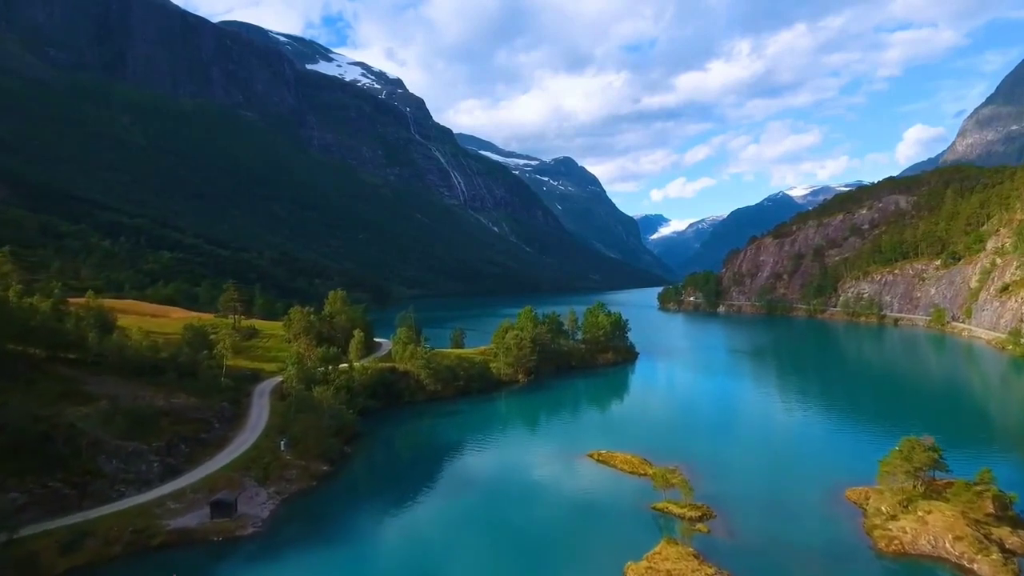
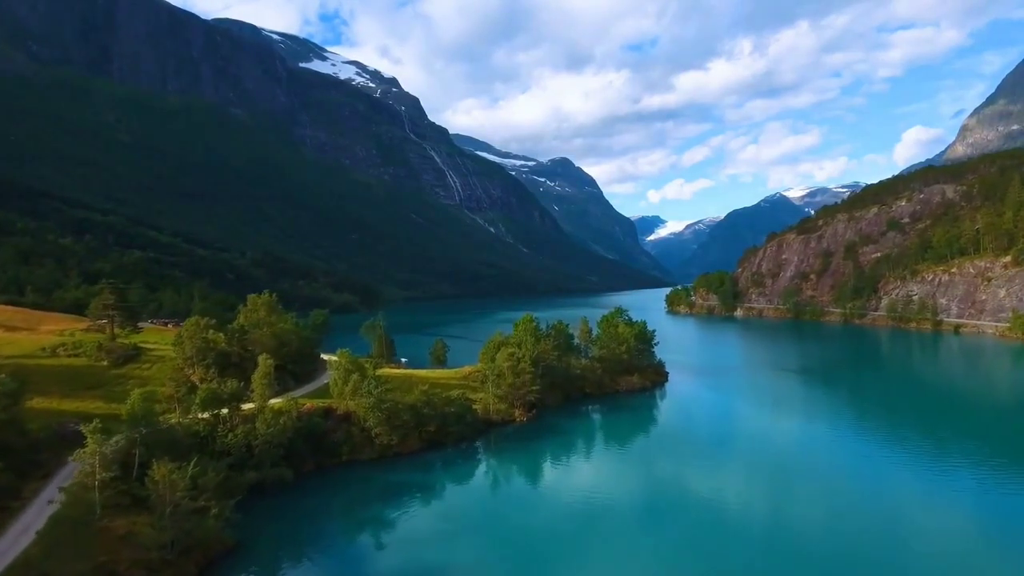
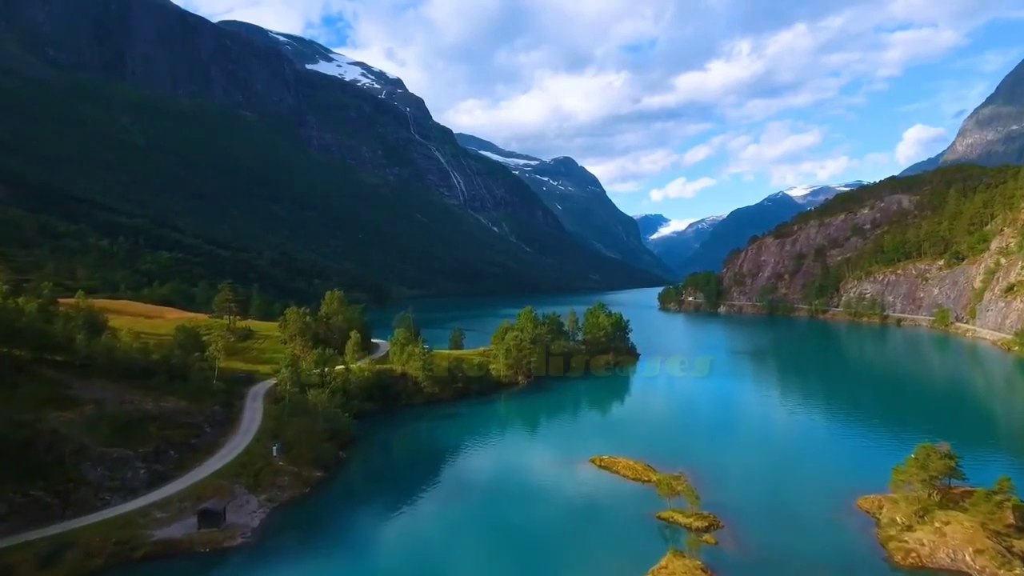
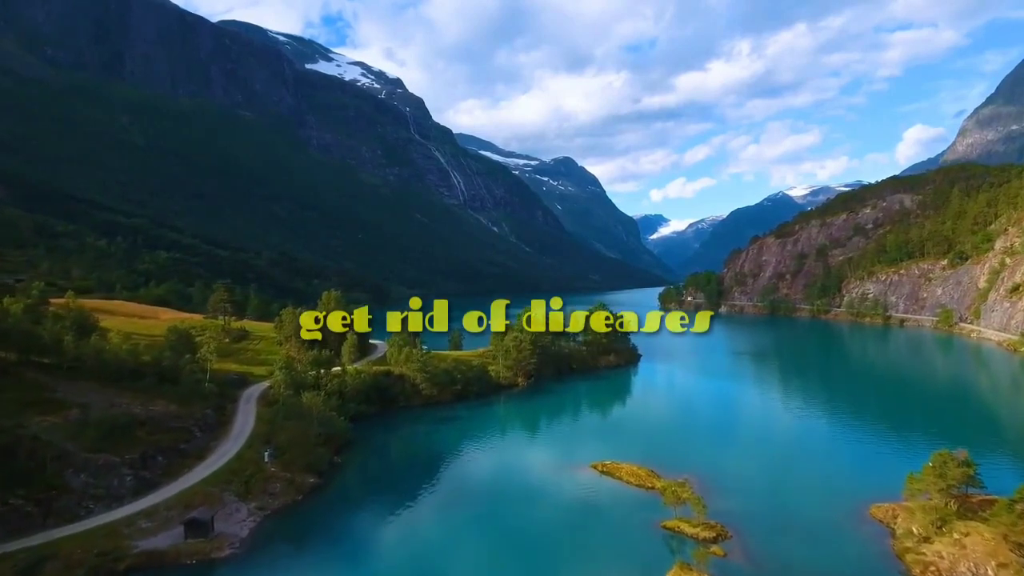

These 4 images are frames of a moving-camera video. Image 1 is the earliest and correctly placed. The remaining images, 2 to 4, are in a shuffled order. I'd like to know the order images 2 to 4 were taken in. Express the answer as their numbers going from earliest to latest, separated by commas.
3, 4, 2
